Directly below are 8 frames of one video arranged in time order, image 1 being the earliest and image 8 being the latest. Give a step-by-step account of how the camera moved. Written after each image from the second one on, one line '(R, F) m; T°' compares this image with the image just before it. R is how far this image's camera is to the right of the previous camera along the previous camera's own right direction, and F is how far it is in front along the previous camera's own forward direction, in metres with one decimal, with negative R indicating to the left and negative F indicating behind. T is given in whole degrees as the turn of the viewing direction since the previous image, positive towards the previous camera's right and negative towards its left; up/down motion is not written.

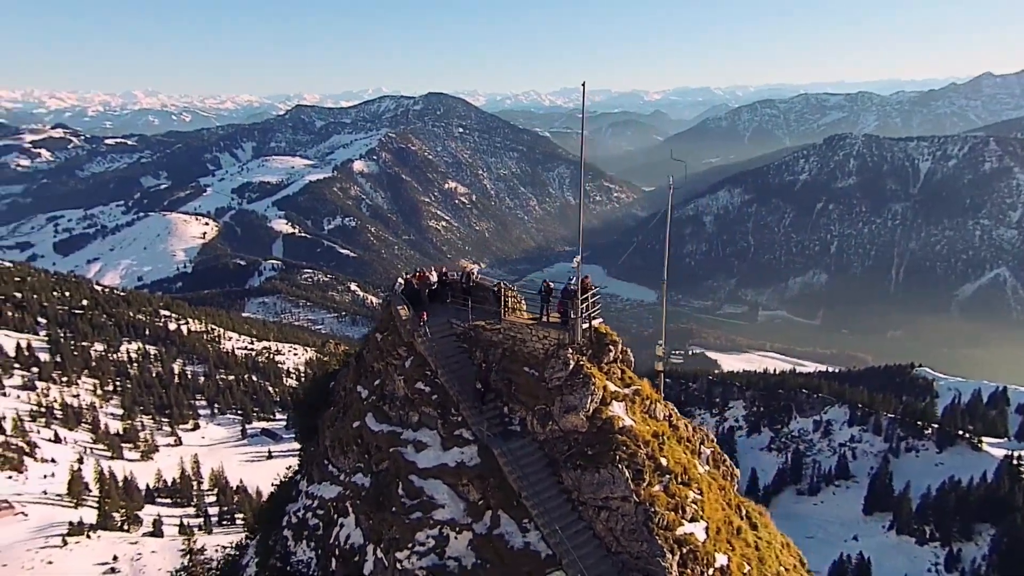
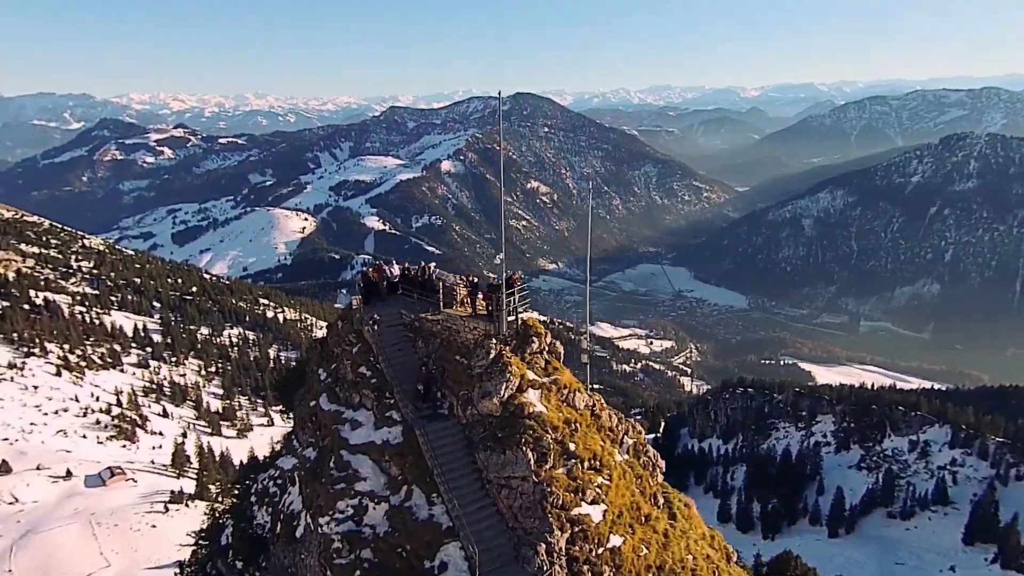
(+3.8, -1.2) m; -8°
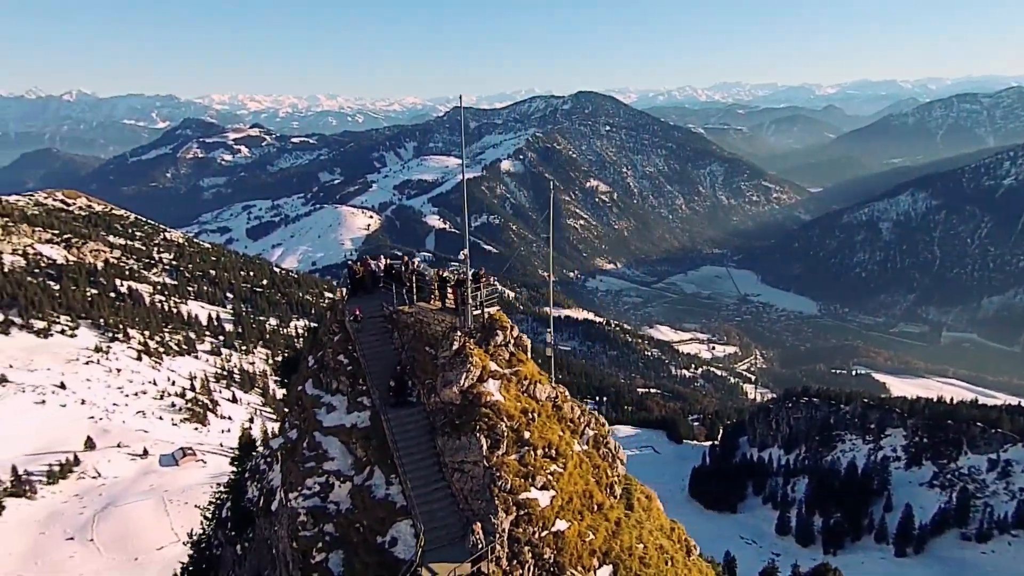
(+2.5, -0.7) m; -5°
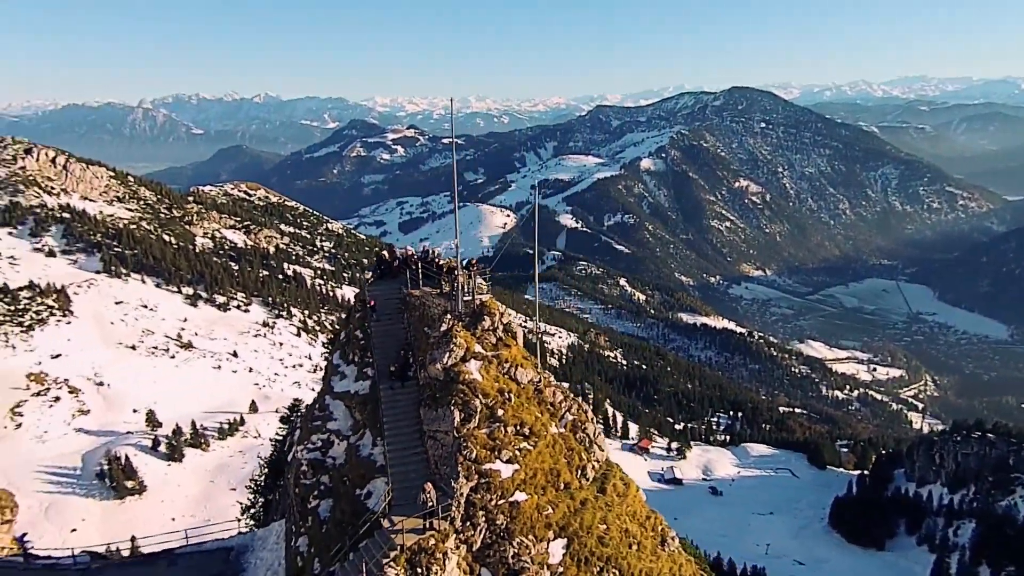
(+4.3, -0.9) m; -12°
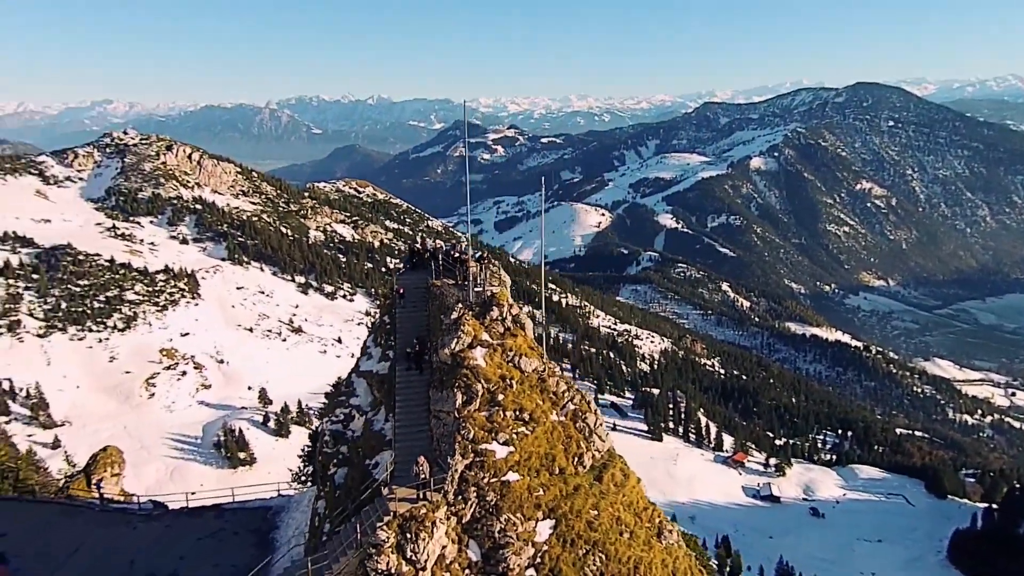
(+2.7, -0.8) m; -9°
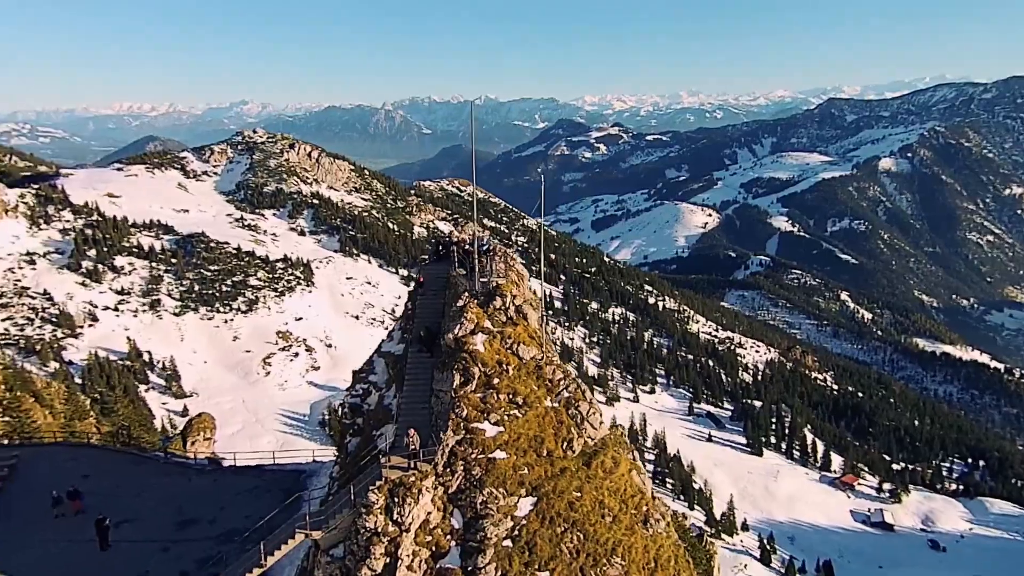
(+3.2, -1.0) m; -9°
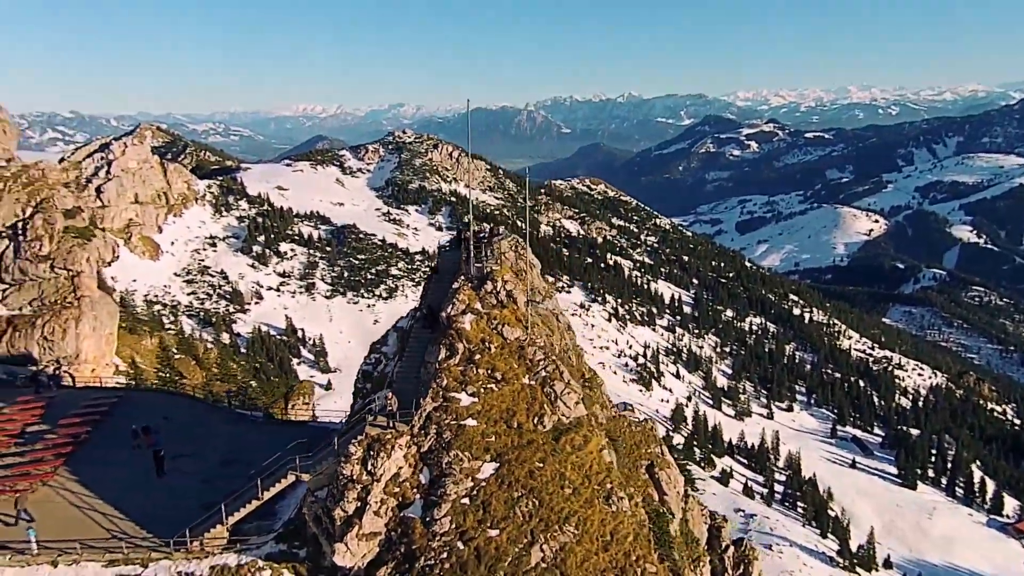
(+5.1, -1.0) m; -12°
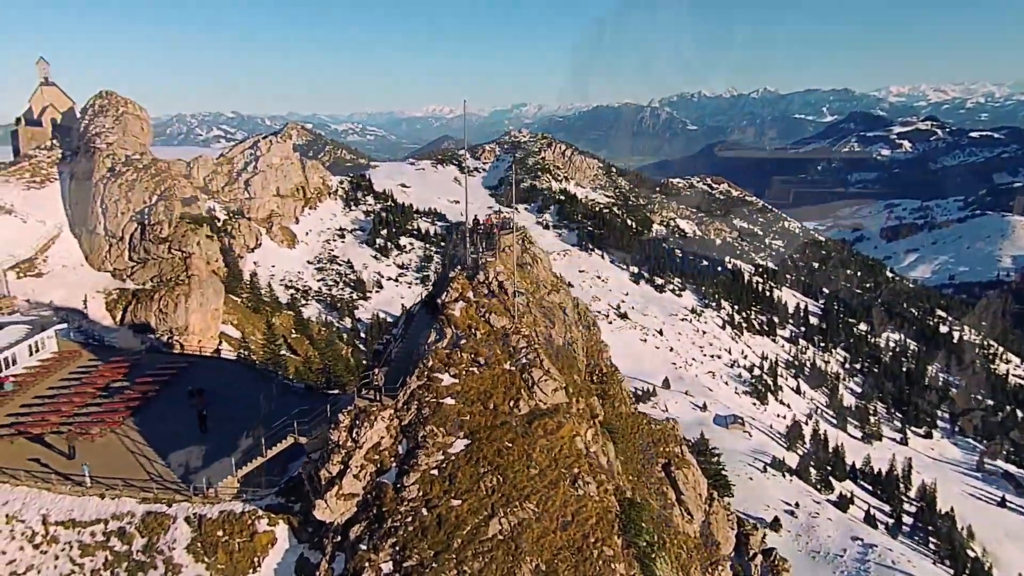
(+4.6, -0.5) m; -11°
